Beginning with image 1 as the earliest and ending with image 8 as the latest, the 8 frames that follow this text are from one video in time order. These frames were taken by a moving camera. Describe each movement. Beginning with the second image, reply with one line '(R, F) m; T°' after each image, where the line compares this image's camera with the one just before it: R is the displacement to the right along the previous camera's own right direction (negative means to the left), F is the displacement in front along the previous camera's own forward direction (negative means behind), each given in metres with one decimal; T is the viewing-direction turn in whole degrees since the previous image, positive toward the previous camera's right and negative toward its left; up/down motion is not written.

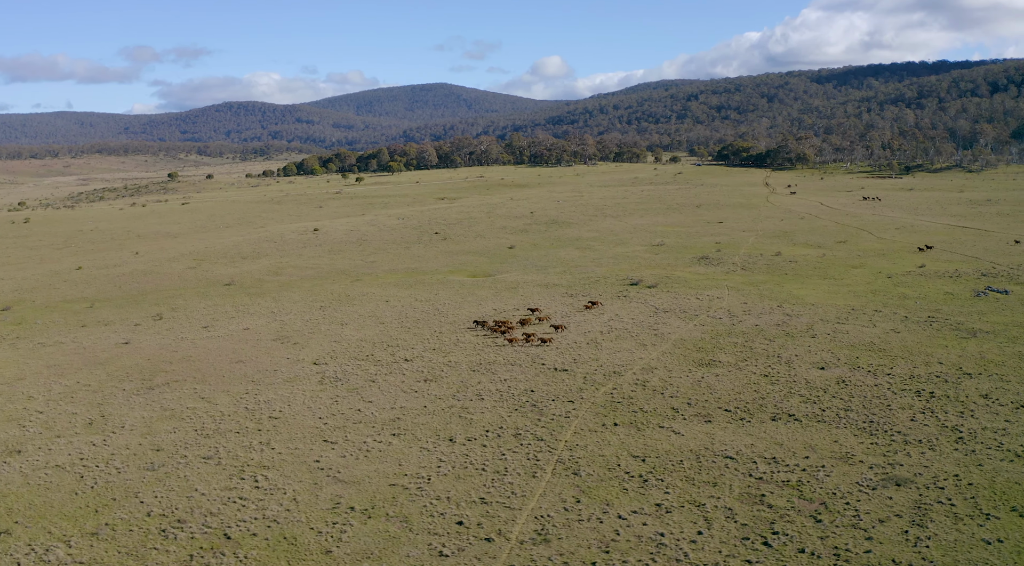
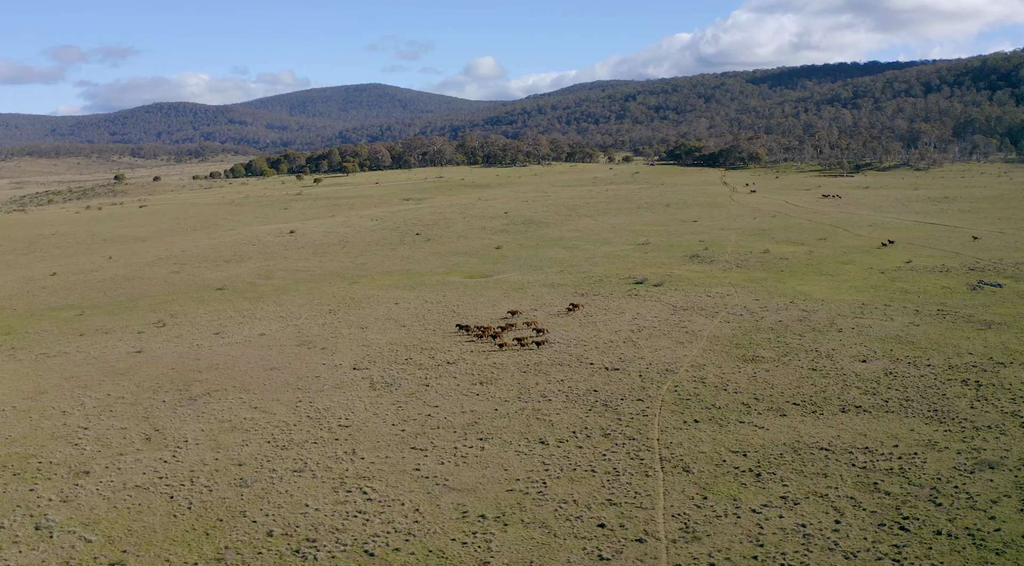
(-3.8, +0.5) m; +5°
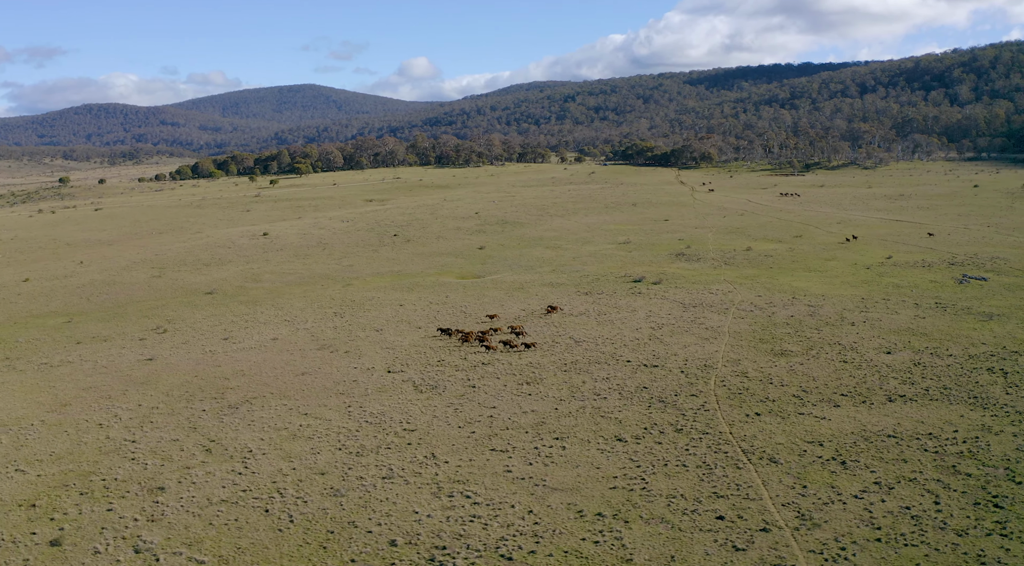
(-3.4, +0.3) m; +5°
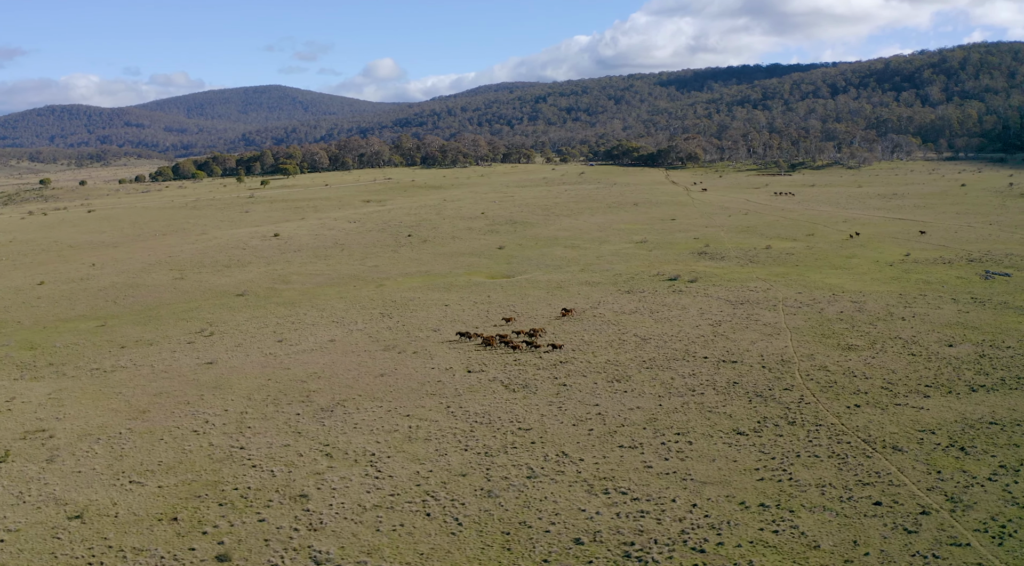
(-3.8, +0.1) m; +3°
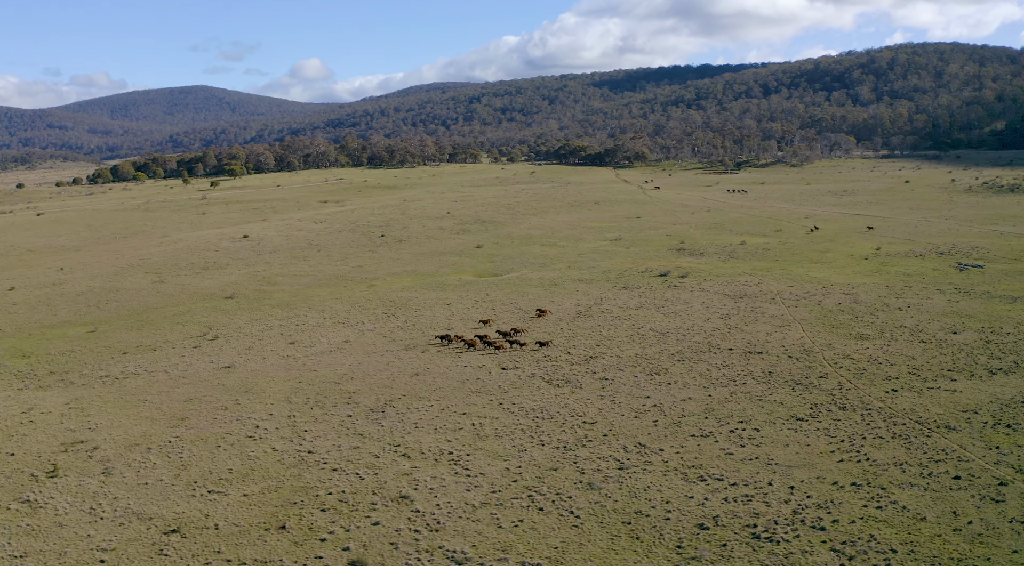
(-3.4, +0.1) m; +5°
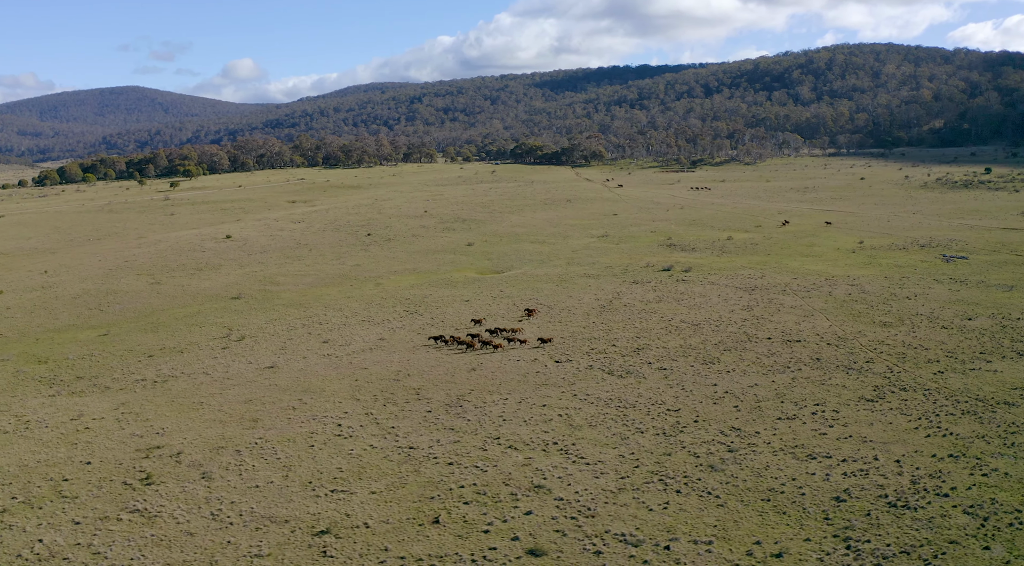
(-3.9, -0.1) m; +5°
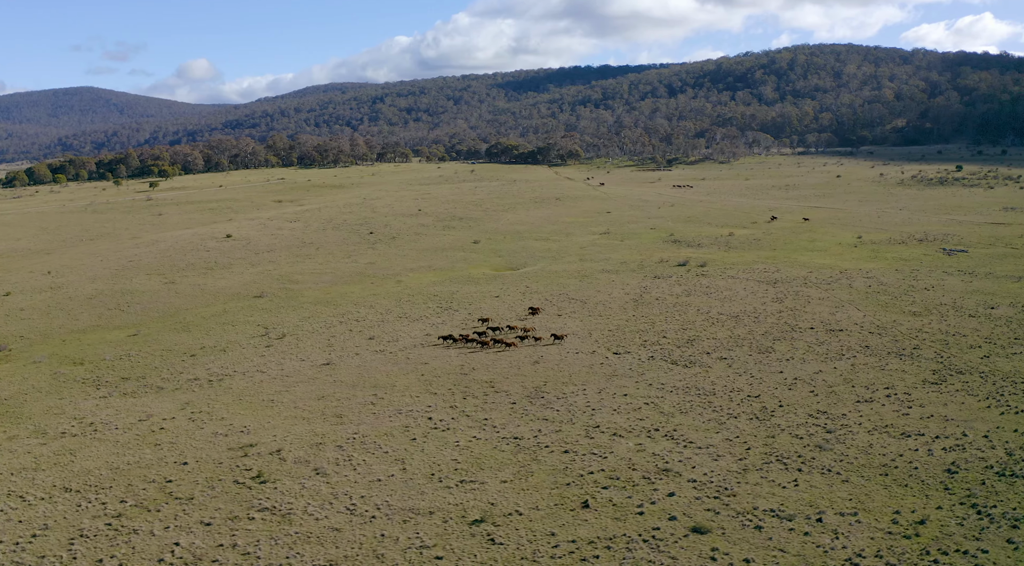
(-3.4, -0.3) m; +3°
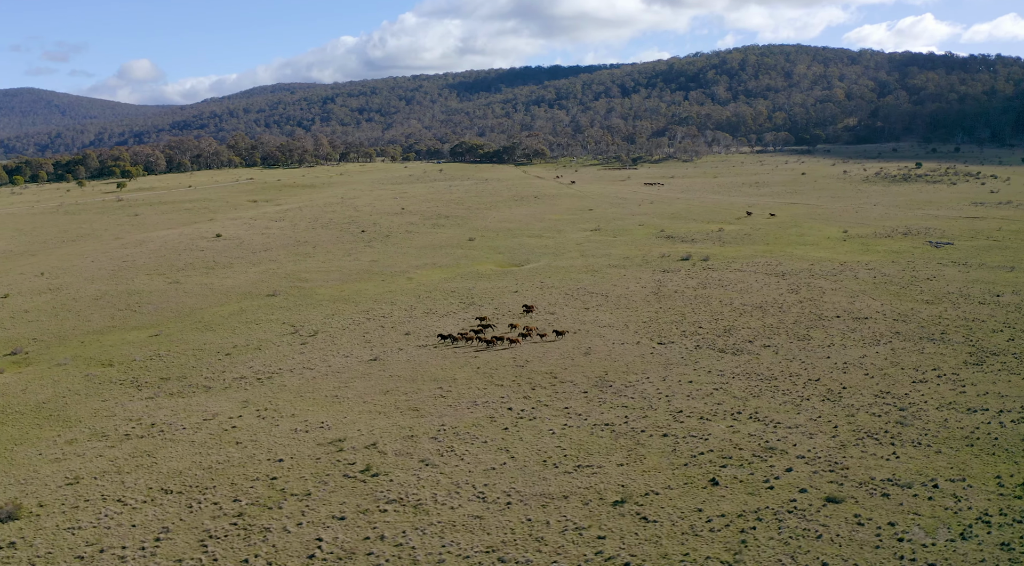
(-3.5, -0.4) m; +4°
